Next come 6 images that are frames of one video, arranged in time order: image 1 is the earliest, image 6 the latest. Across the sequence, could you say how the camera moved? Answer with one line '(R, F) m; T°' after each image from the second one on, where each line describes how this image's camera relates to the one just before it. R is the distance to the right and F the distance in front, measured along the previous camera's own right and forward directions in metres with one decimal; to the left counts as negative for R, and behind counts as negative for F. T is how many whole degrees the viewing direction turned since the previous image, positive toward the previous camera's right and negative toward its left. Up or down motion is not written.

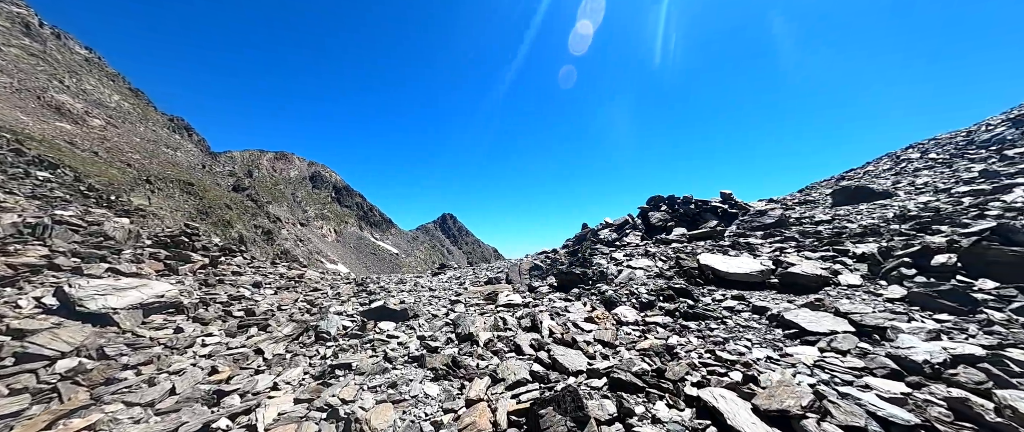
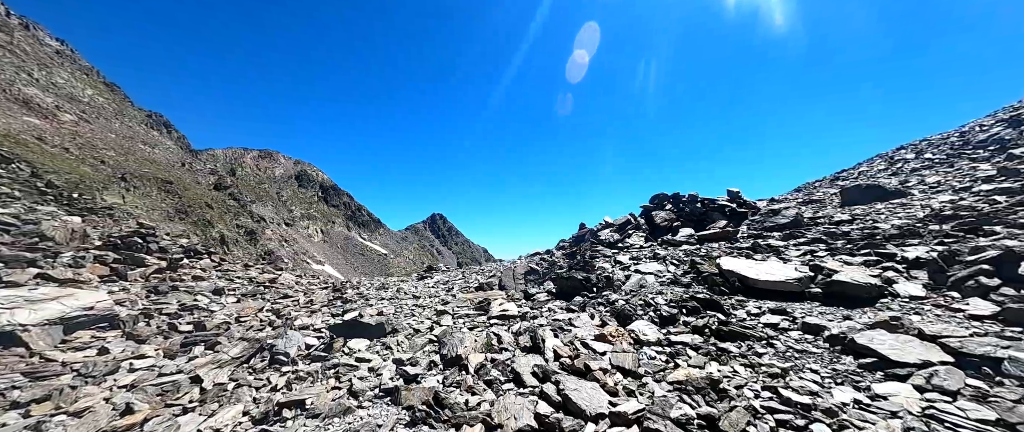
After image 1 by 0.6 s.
(-0.2, +1.9) m; +2°
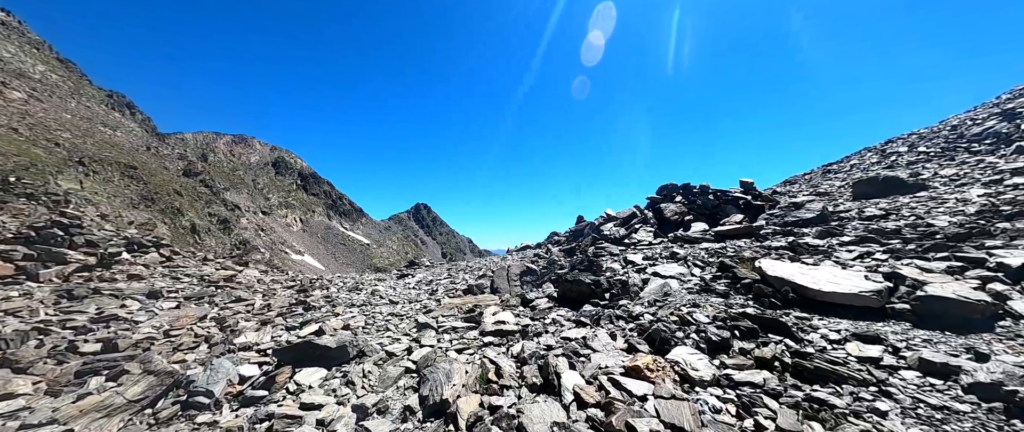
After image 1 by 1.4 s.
(-0.4, +2.5) m; +3°
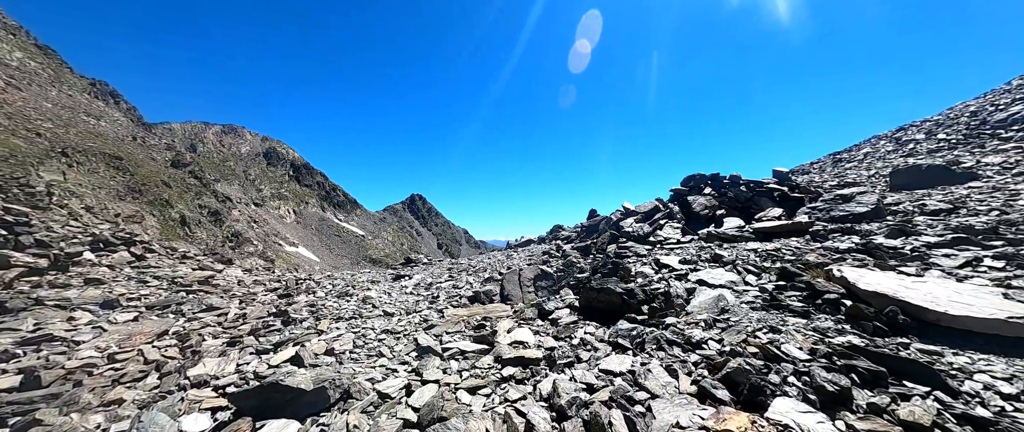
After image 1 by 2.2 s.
(-0.7, +2.2) m; +1°
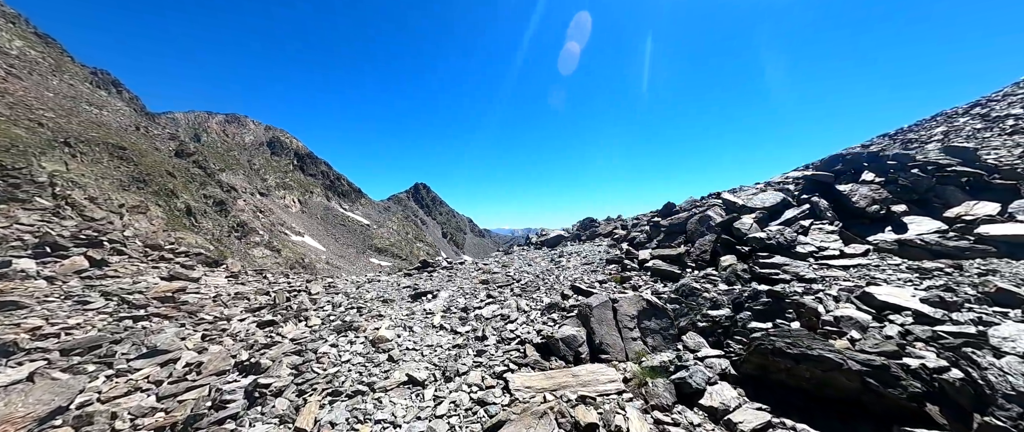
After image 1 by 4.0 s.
(-2.4, +5.1) m; -1°
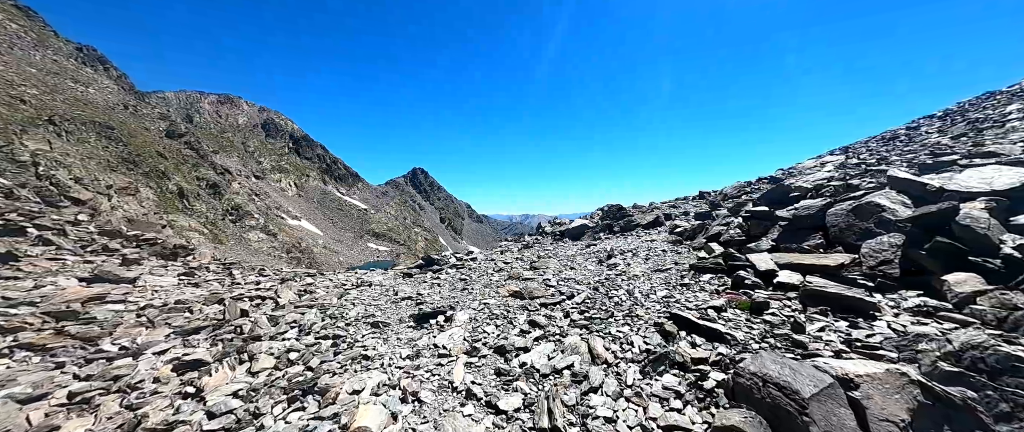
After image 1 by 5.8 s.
(-1.7, +5.0) m; 0°
